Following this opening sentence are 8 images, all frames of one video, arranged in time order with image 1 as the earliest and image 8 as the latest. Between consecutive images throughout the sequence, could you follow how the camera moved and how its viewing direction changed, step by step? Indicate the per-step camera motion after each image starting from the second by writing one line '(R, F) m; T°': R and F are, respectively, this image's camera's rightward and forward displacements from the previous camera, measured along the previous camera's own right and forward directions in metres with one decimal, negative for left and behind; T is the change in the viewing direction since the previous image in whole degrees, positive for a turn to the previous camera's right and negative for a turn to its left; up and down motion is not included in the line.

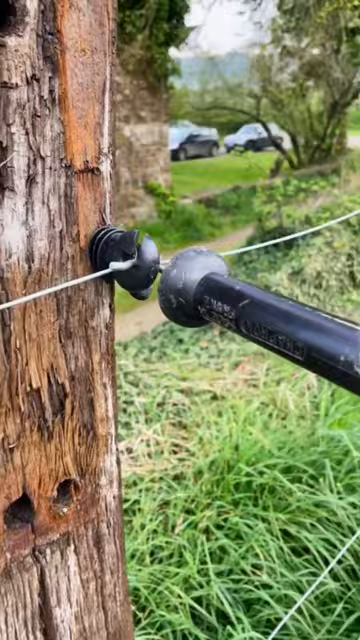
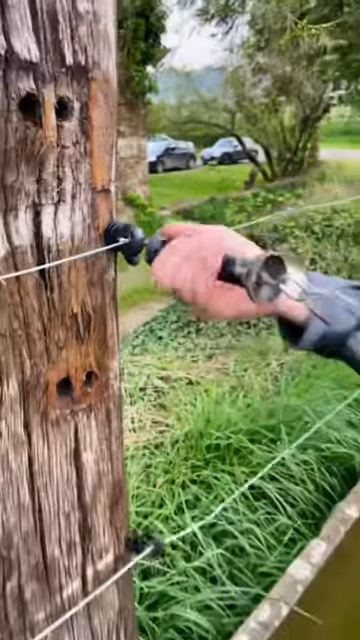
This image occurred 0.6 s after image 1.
(0.0, -0.4) m; +2°
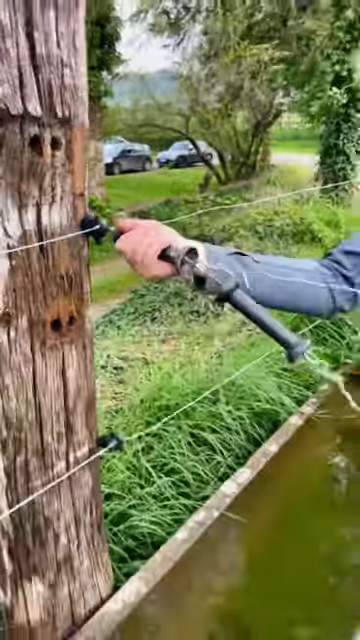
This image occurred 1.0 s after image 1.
(0.0, -0.5) m; +5°
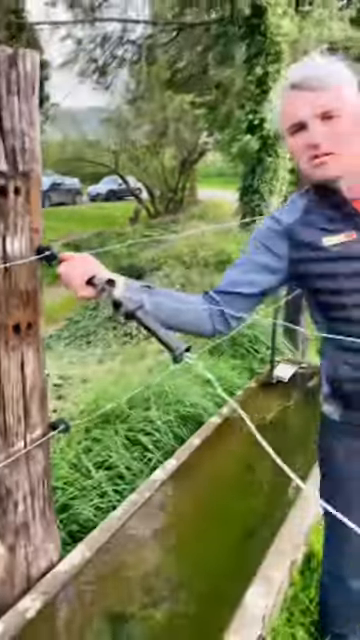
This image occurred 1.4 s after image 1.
(0.0, -0.4) m; +8°
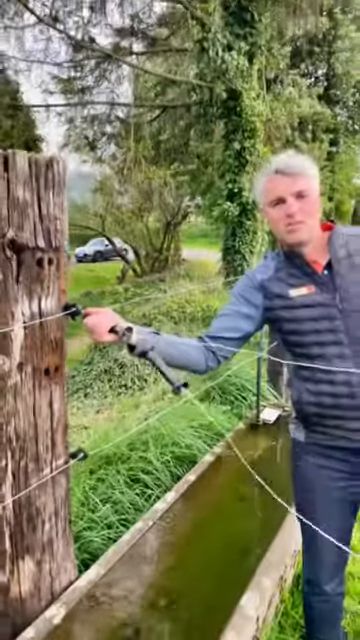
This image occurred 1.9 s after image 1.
(-0.1, -0.4) m; +2°
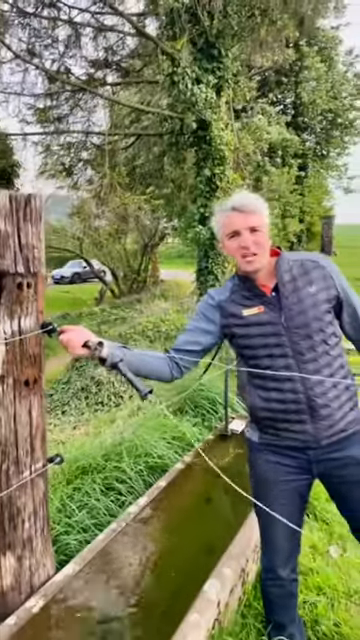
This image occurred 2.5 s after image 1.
(+0.1, -0.3) m; +2°
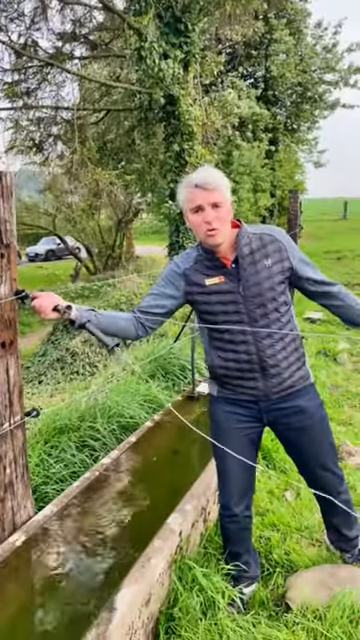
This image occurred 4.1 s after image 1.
(+0.1, -0.3) m; +3°
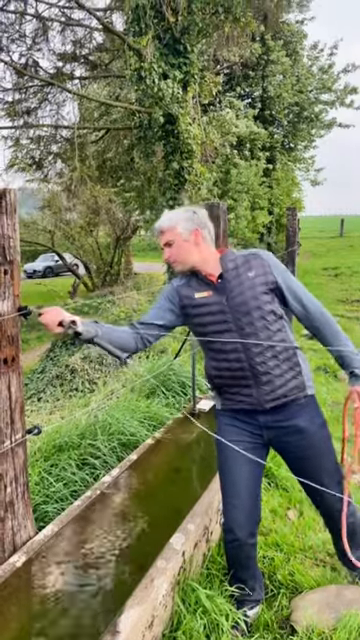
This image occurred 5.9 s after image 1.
(0.0, 0.0) m; 0°
